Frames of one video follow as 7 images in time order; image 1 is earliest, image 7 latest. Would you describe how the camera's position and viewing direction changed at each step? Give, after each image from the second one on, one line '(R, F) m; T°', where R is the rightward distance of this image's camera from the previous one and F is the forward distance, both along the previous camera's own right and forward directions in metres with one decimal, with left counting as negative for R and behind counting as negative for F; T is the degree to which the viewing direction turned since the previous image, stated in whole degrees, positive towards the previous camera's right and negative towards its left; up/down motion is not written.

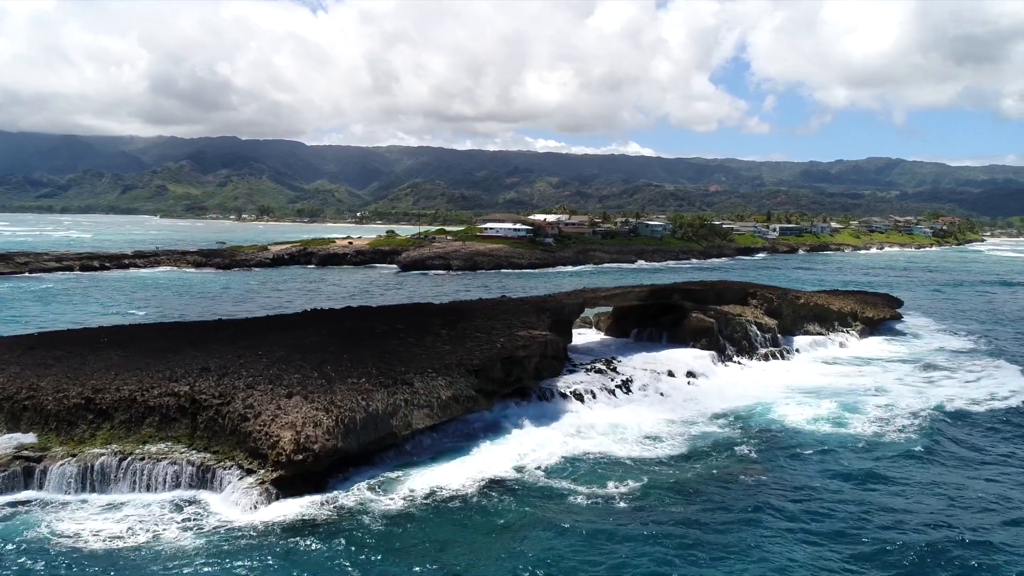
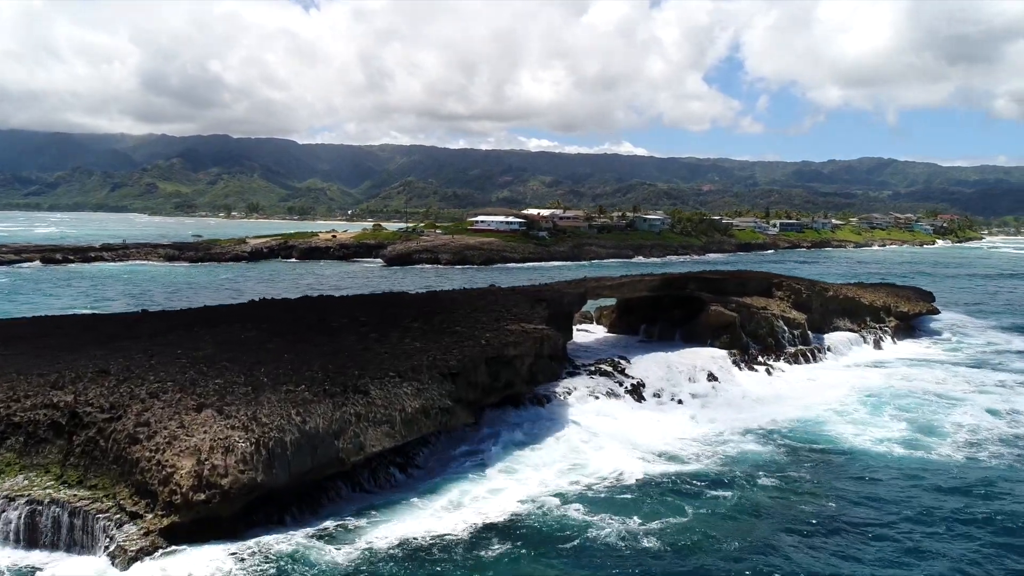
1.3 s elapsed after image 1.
(+0.1, +5.5) m; 0°
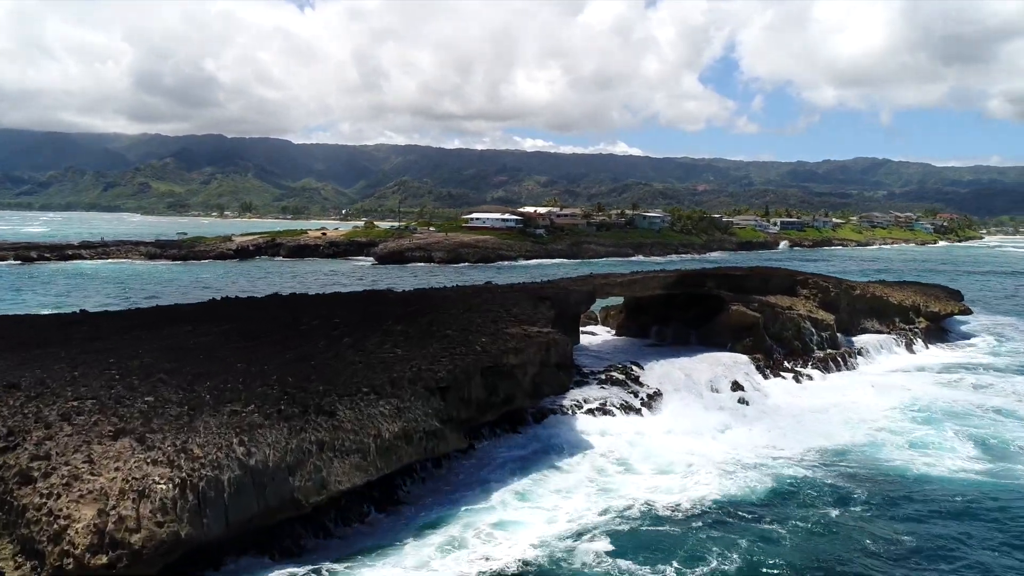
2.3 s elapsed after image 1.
(-0.1, +3.5) m; 0°
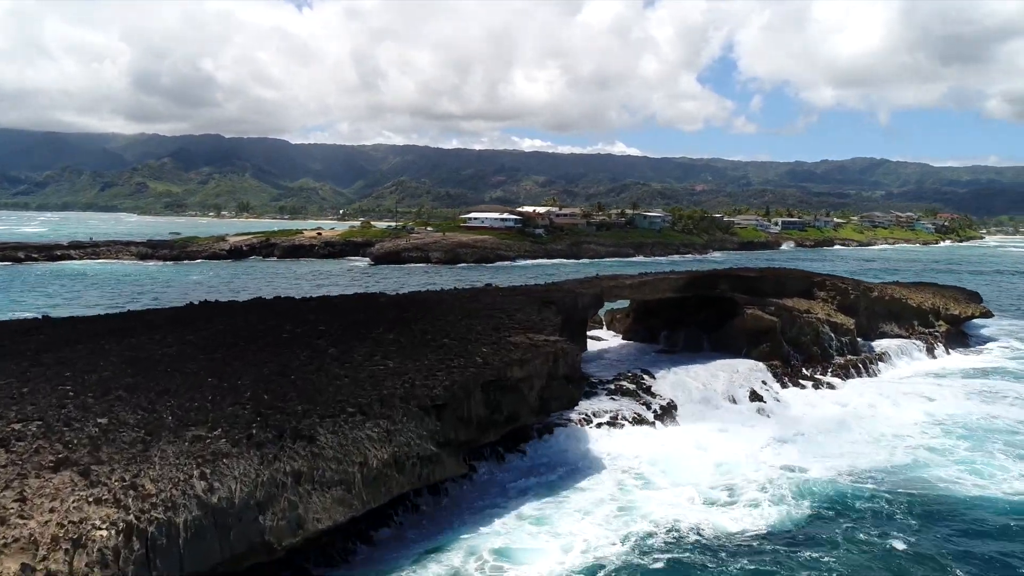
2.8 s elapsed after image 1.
(-0.1, +1.8) m; 0°
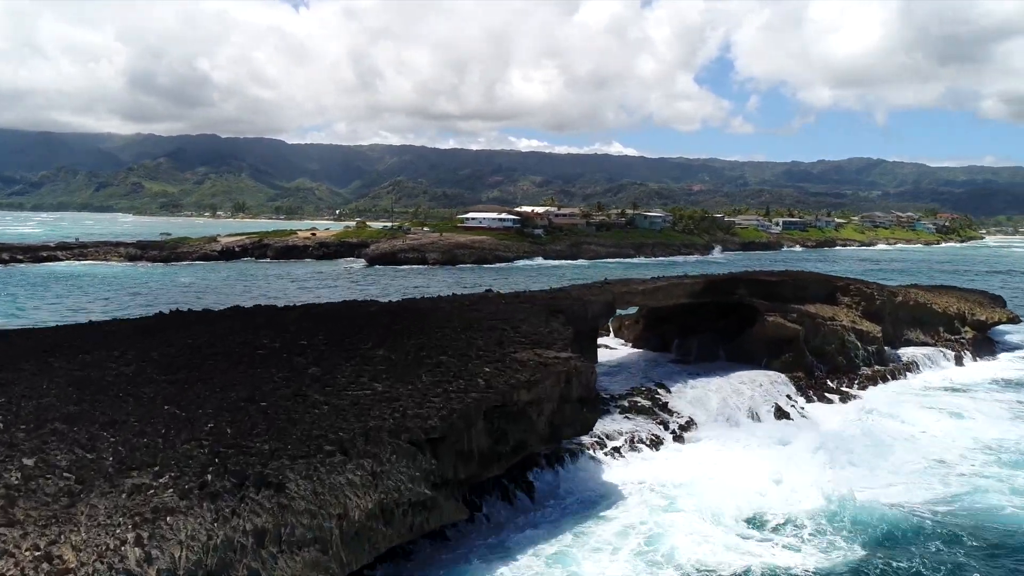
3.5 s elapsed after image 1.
(-0.2, +2.2) m; 0°
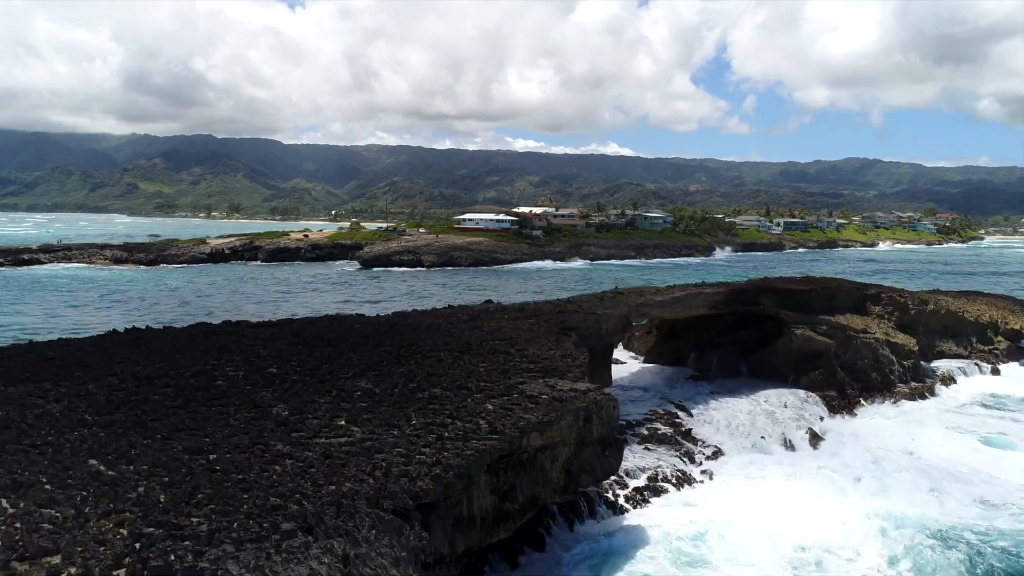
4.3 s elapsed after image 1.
(-0.2, +2.5) m; 0°
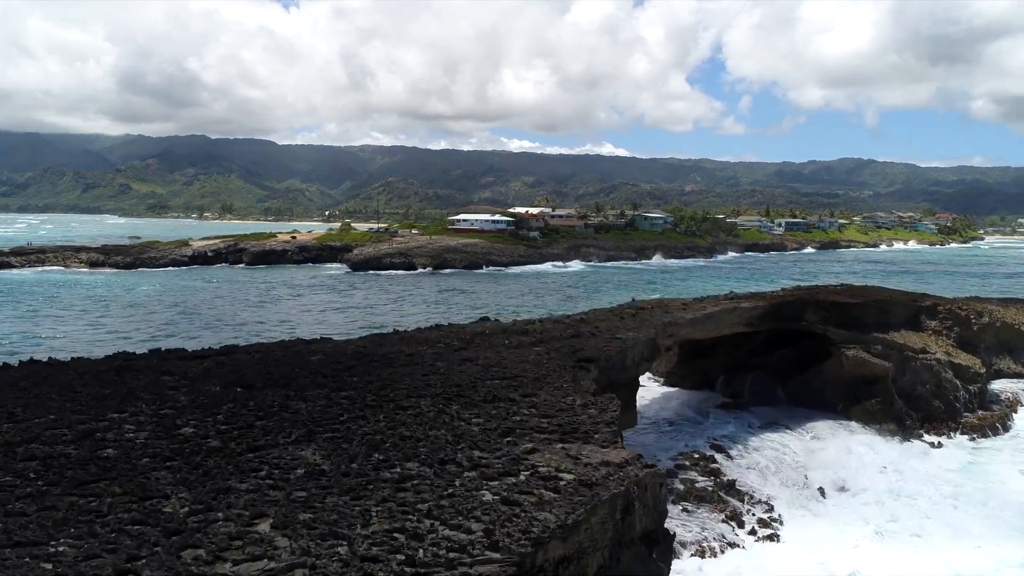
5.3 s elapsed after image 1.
(-0.1, +3.8) m; 0°
